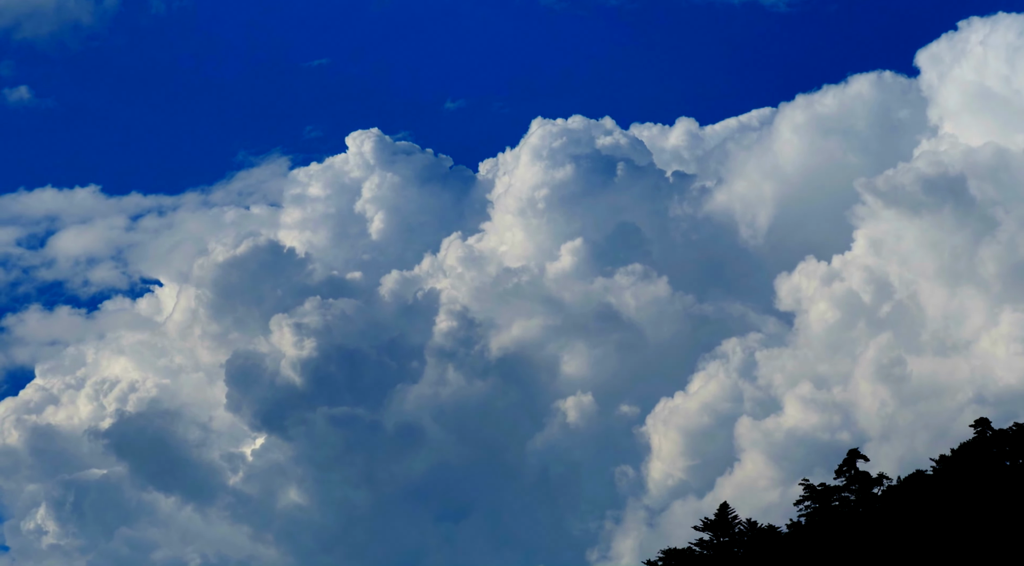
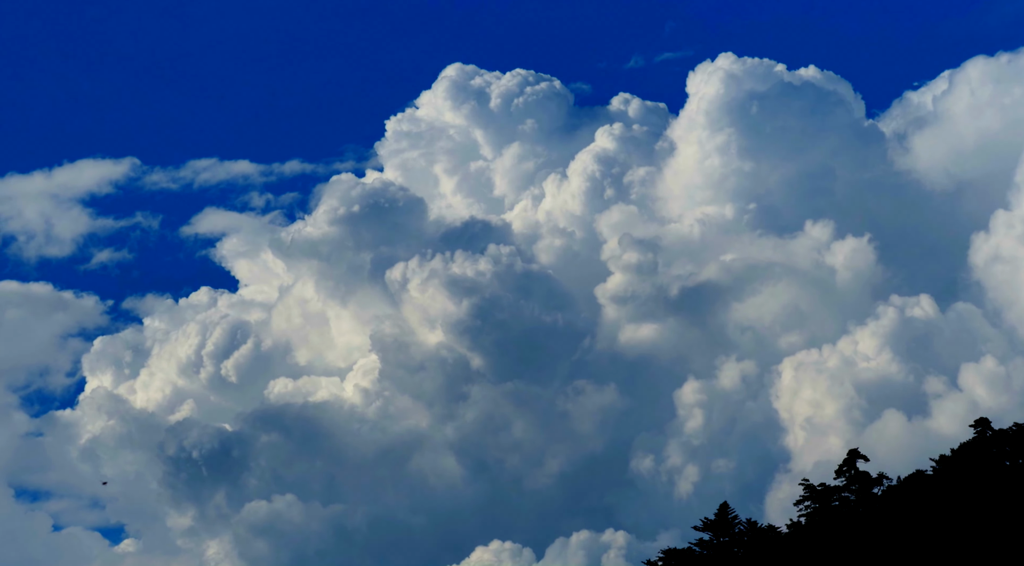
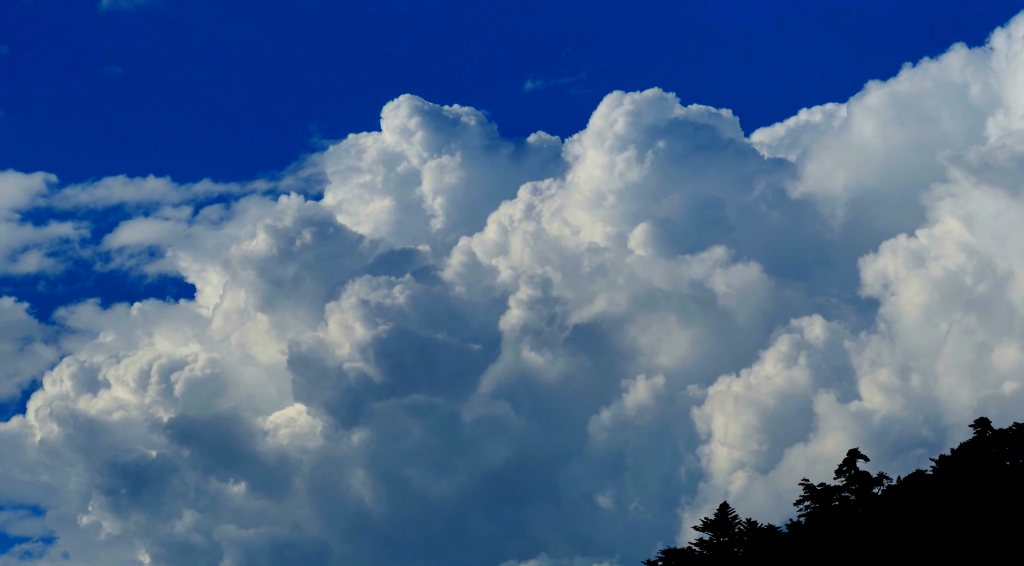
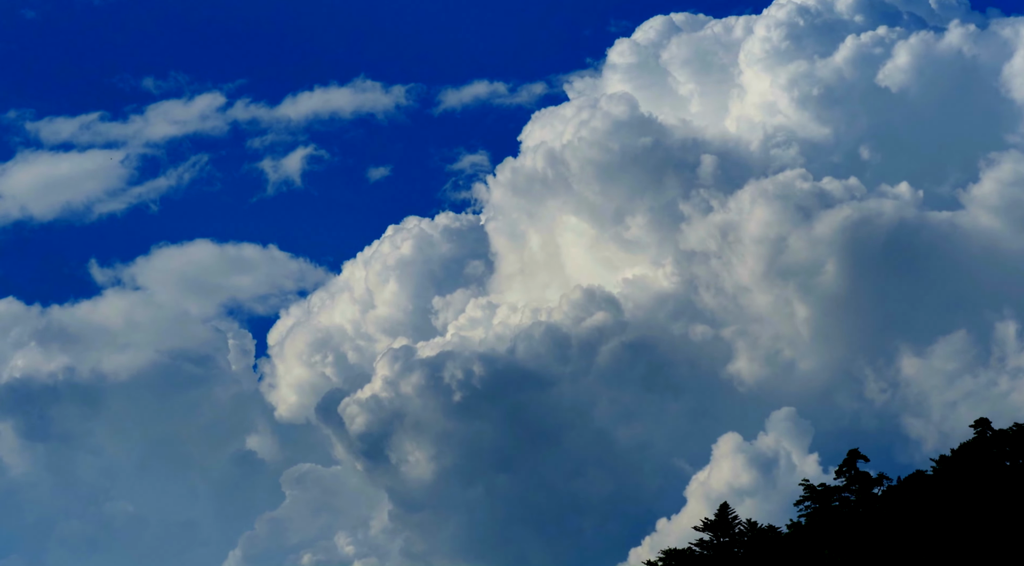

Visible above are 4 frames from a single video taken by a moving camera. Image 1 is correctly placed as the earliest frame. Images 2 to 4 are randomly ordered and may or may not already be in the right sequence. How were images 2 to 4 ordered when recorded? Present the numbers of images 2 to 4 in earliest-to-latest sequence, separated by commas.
3, 2, 4
